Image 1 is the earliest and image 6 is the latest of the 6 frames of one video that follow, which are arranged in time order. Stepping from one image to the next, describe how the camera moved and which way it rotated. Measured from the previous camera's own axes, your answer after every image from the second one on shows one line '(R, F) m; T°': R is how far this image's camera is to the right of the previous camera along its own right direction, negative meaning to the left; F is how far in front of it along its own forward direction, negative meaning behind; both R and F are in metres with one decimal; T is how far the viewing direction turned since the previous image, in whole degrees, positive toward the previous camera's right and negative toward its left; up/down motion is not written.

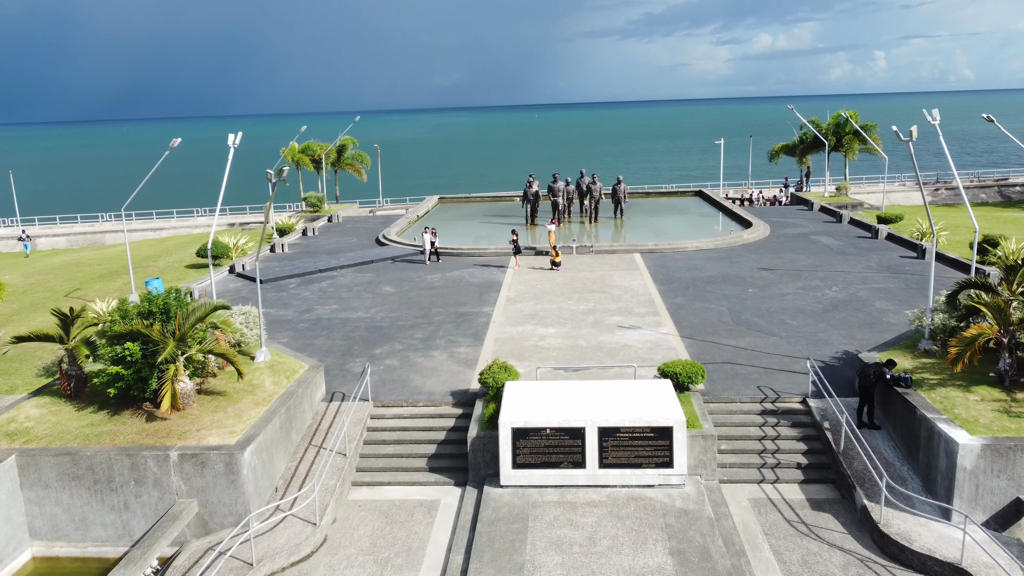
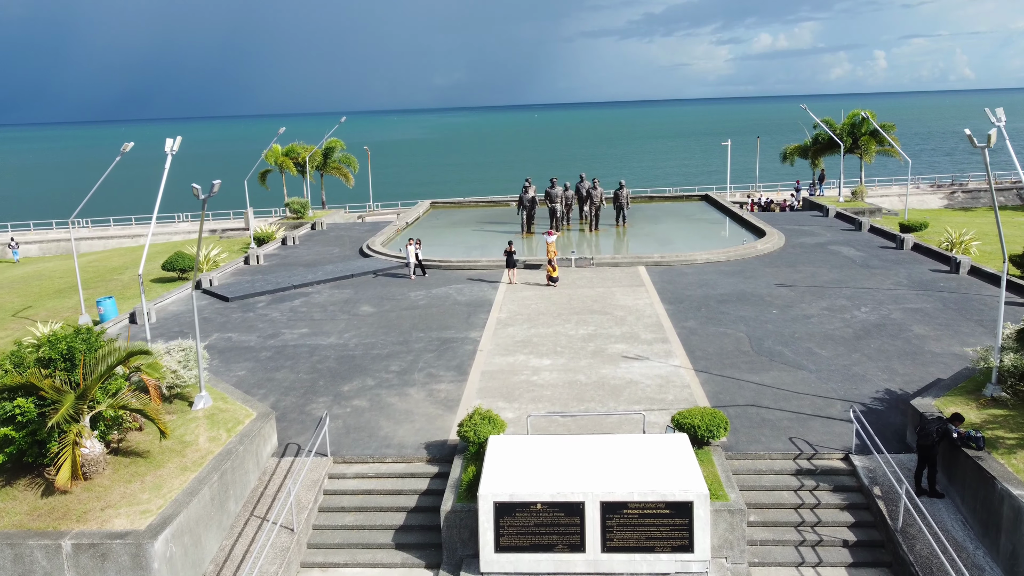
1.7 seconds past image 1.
(+0.3, +2.5) m; 0°
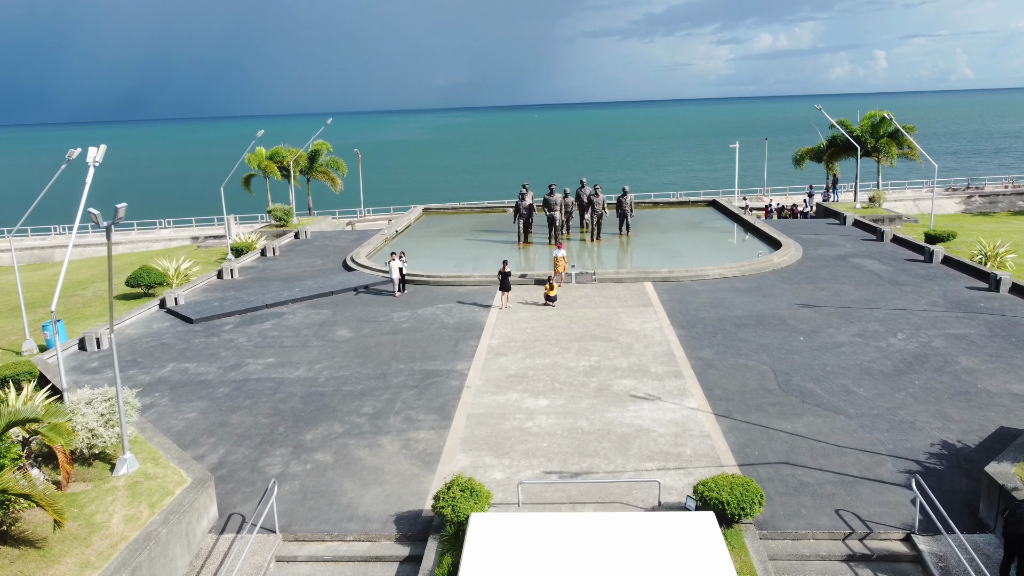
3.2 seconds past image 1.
(+0.2, +2.3) m; 0°
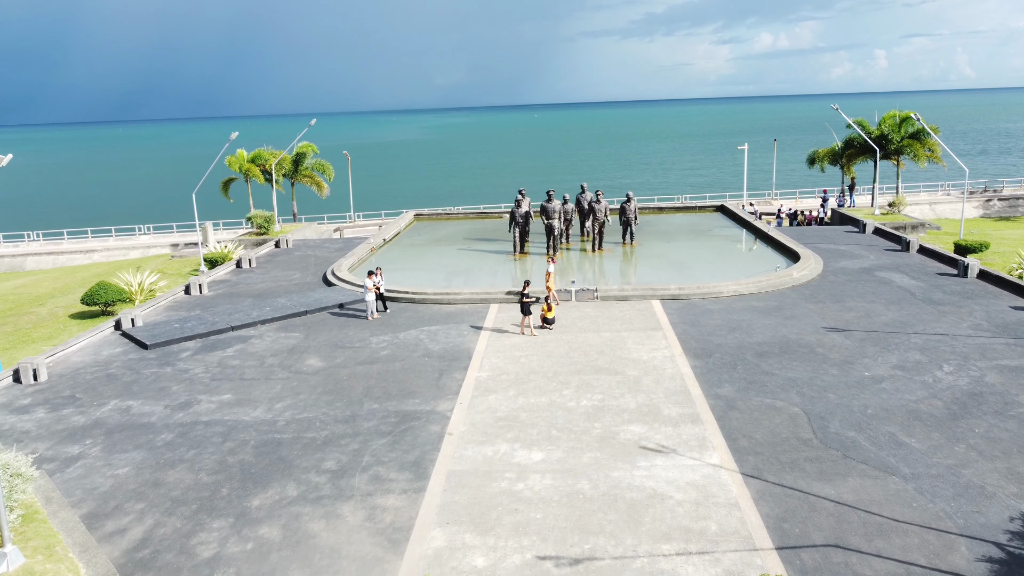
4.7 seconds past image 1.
(+0.2, +2.3) m; 0°
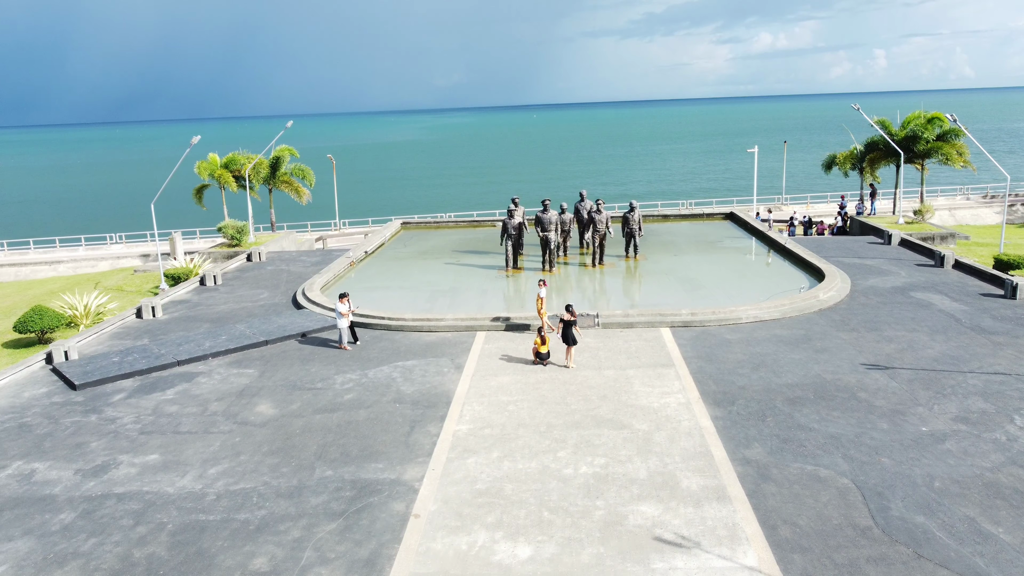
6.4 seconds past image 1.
(+0.3, +2.7) m; 0°
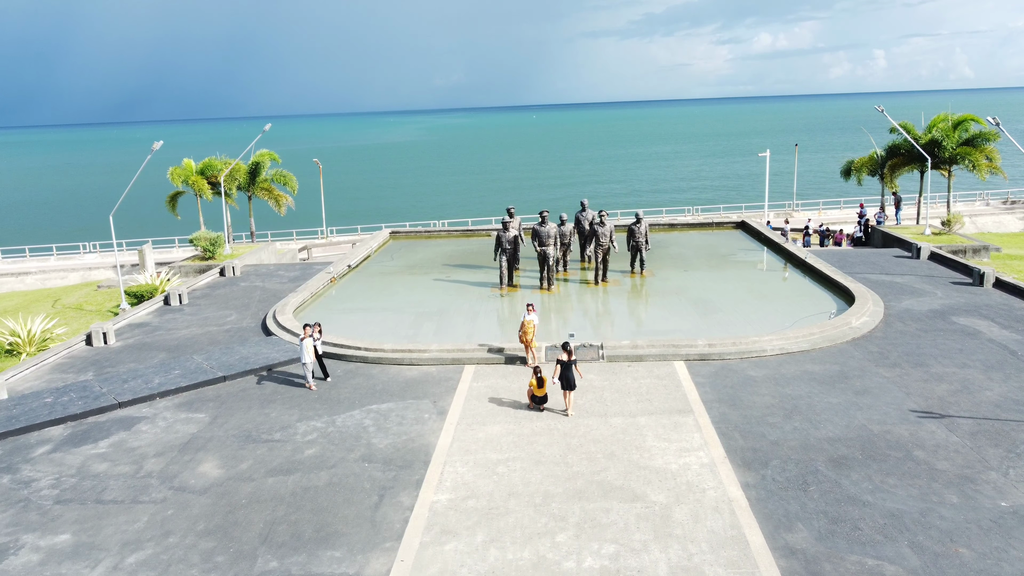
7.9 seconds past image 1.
(+0.2, +2.4) m; 0°
